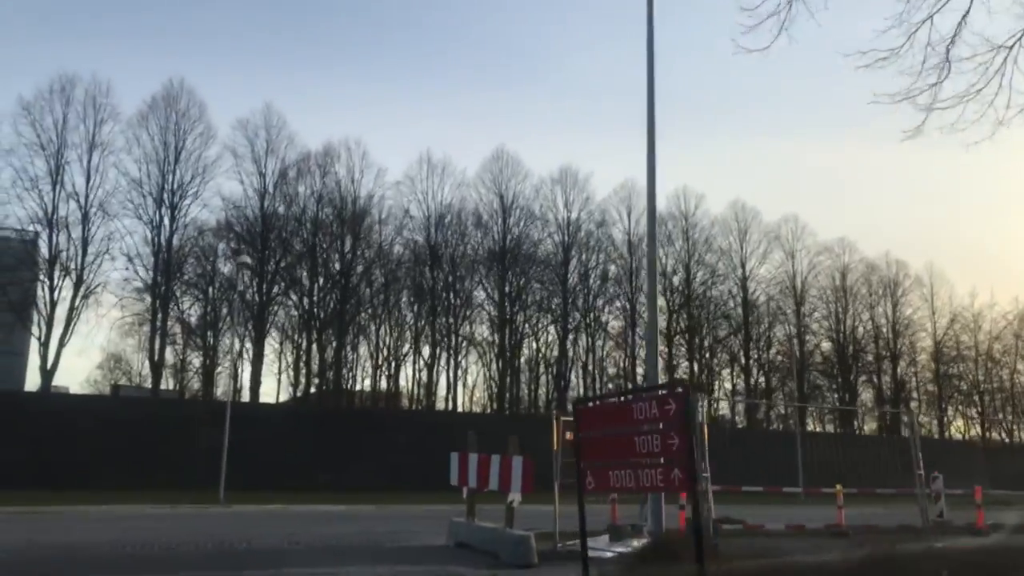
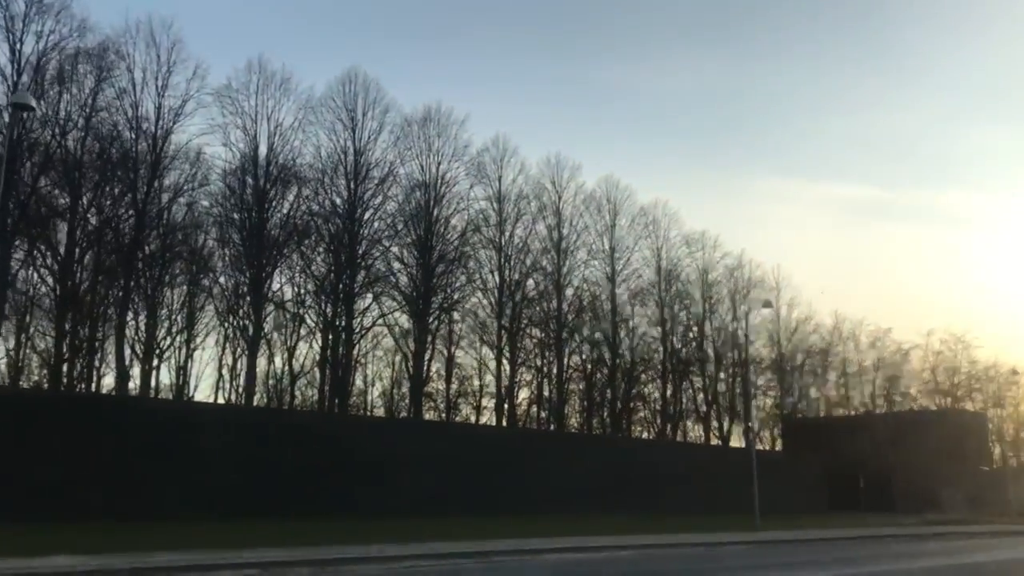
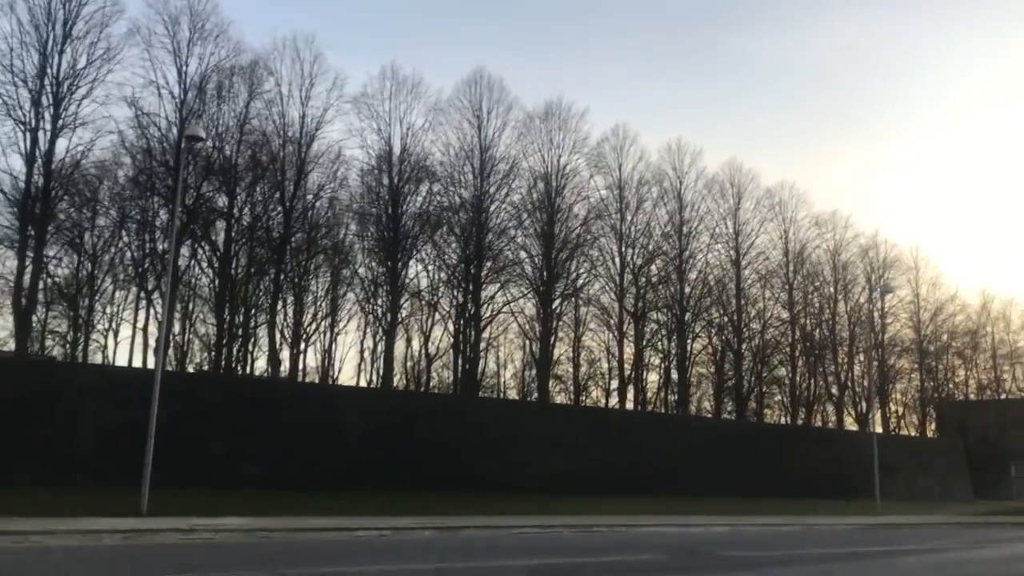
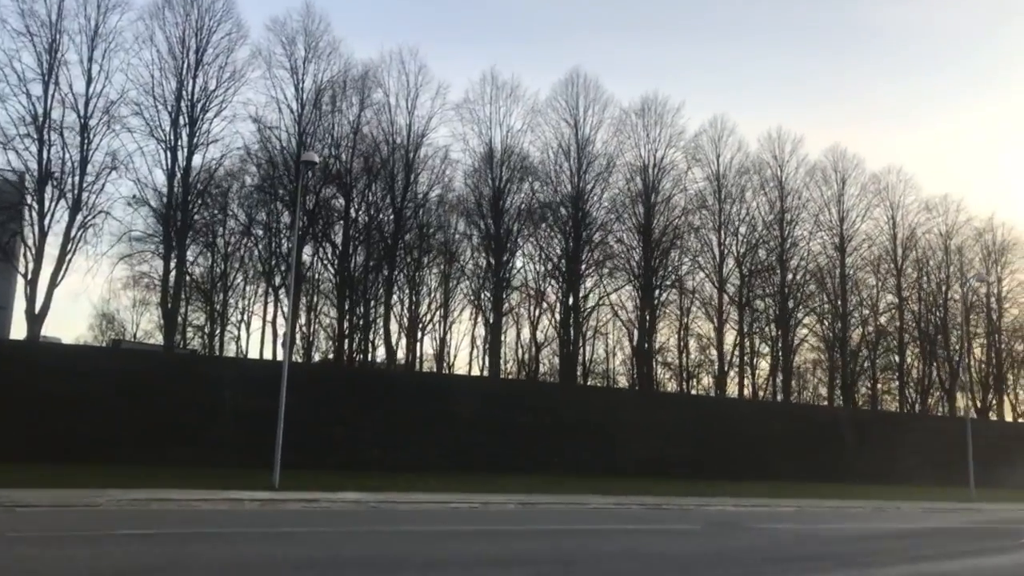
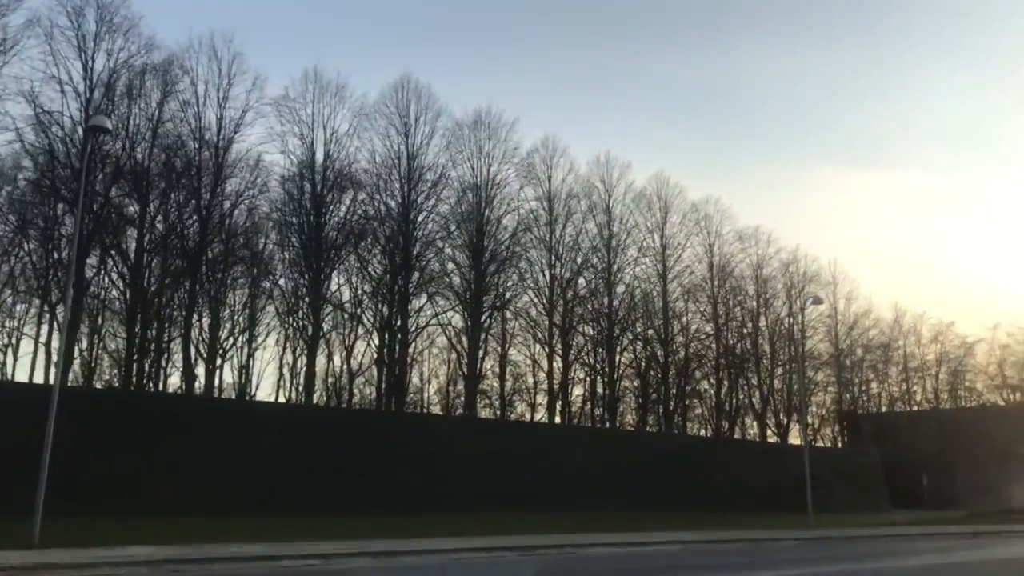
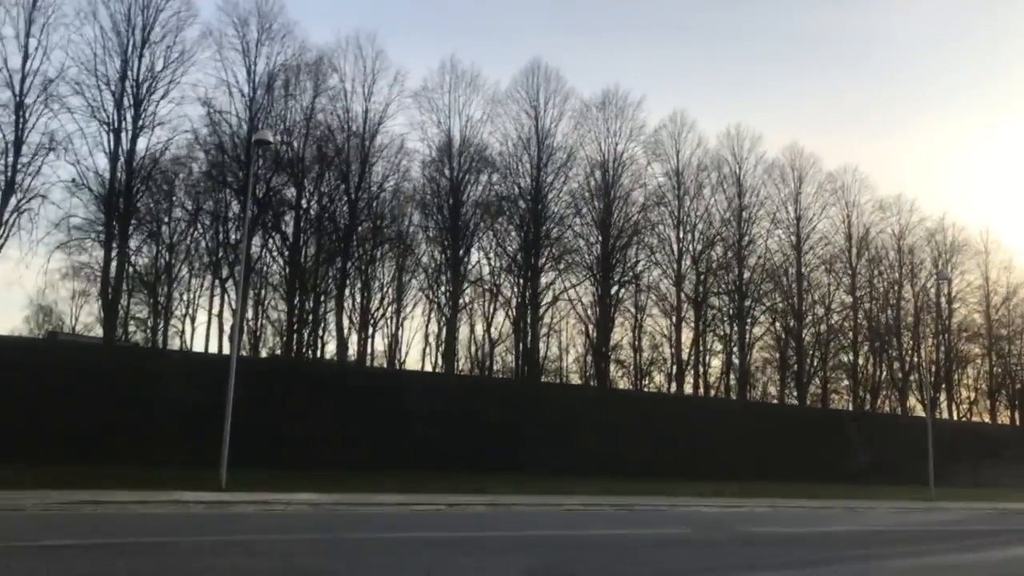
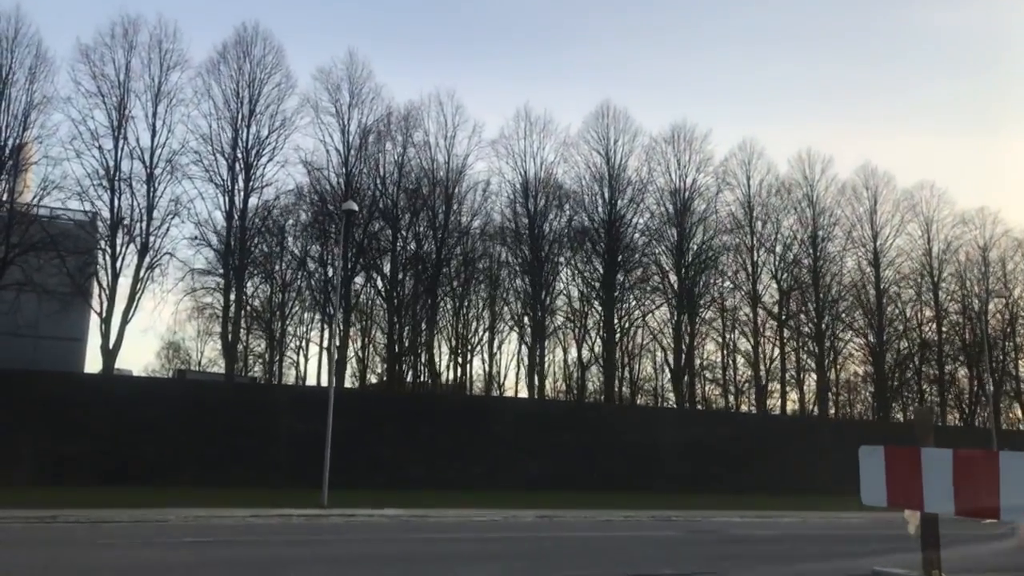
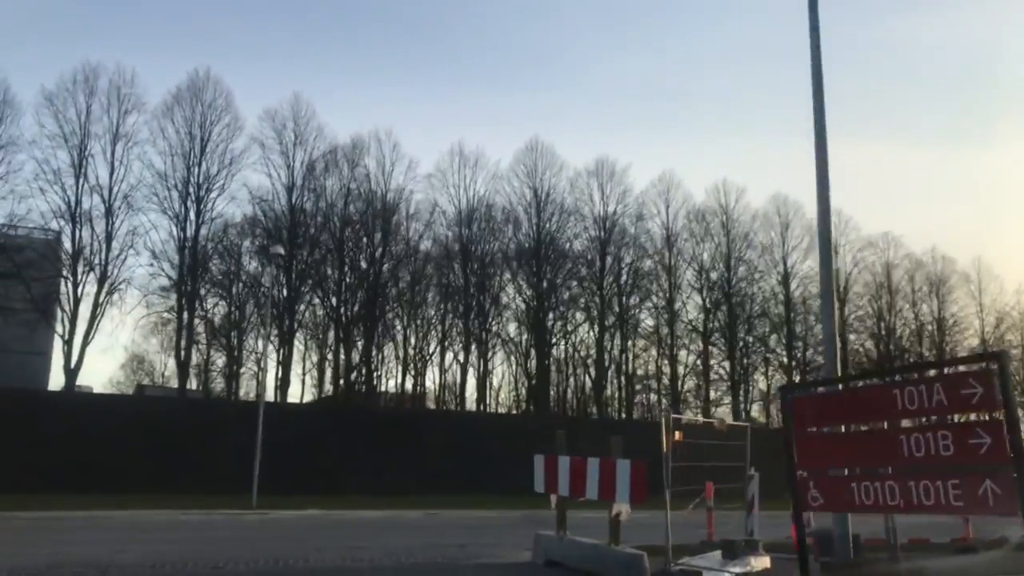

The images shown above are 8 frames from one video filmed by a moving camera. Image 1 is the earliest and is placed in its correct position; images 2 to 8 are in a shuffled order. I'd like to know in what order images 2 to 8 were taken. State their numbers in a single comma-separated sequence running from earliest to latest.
8, 7, 4, 6, 3, 5, 2
